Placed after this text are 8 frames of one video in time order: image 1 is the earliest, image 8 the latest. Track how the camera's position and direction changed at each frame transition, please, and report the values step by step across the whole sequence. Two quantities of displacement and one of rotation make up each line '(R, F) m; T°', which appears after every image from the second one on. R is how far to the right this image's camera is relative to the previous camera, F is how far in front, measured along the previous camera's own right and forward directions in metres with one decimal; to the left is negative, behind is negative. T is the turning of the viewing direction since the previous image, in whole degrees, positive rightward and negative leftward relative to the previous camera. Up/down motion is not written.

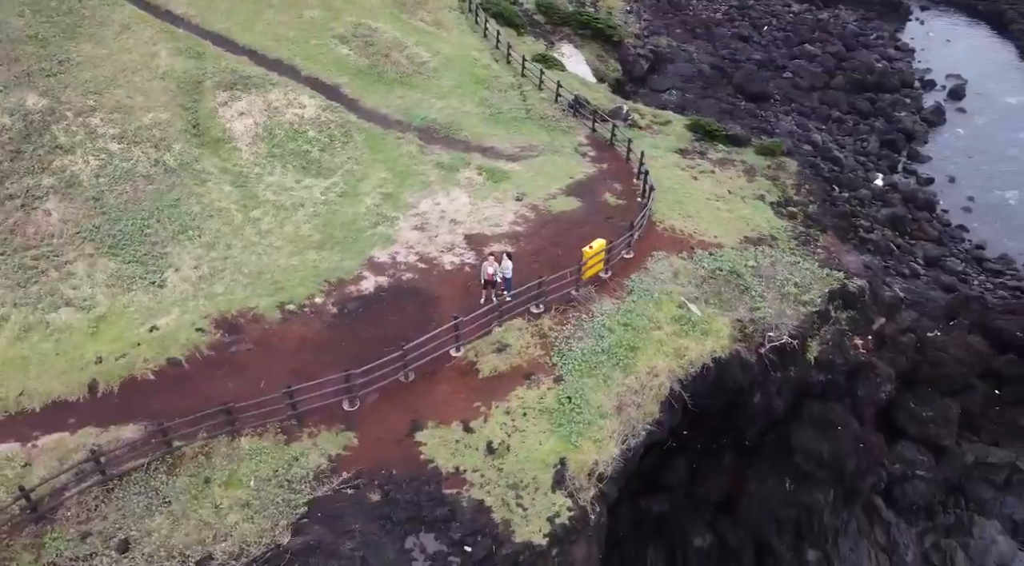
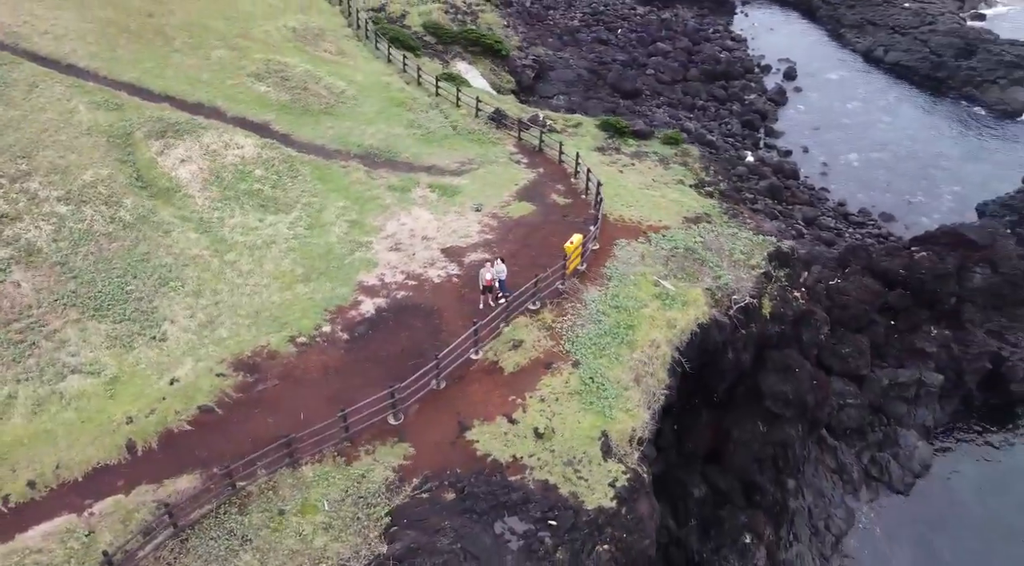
(-3.6, -1.1) m; +11°
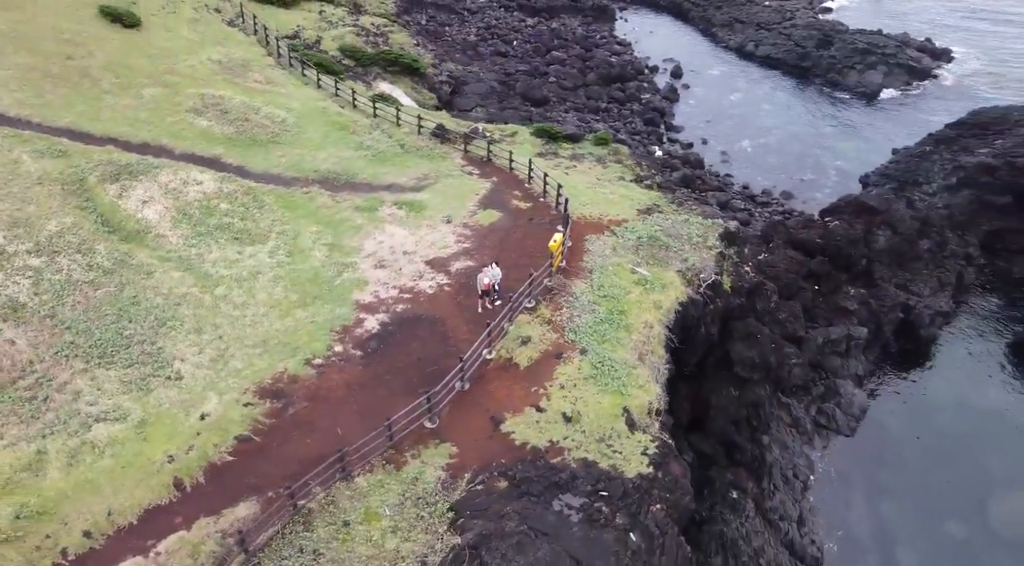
(-3.0, -1.0) m; +8°
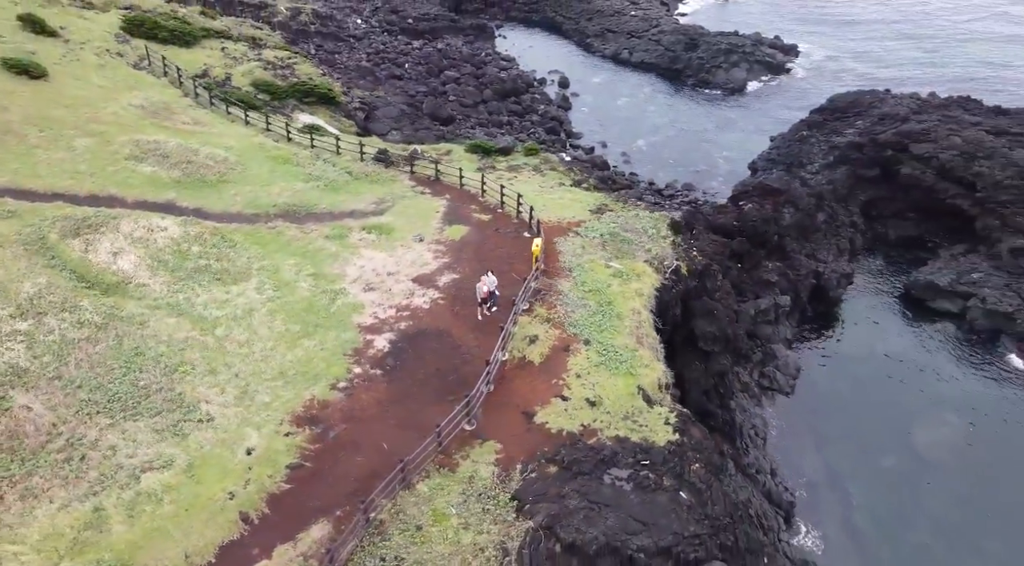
(-3.5, -1.1) m; +9°
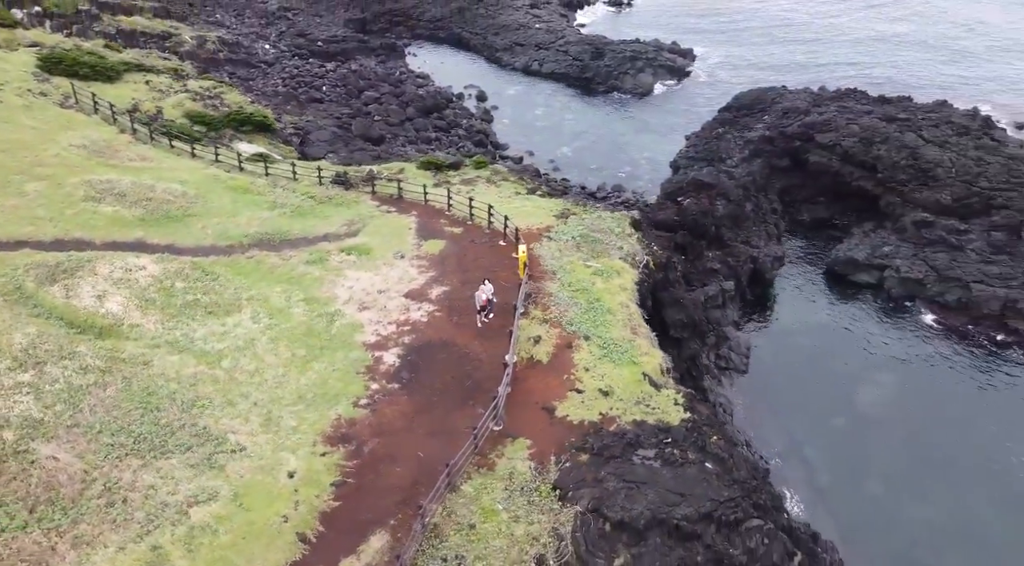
(-2.8, -0.9) m; +7°
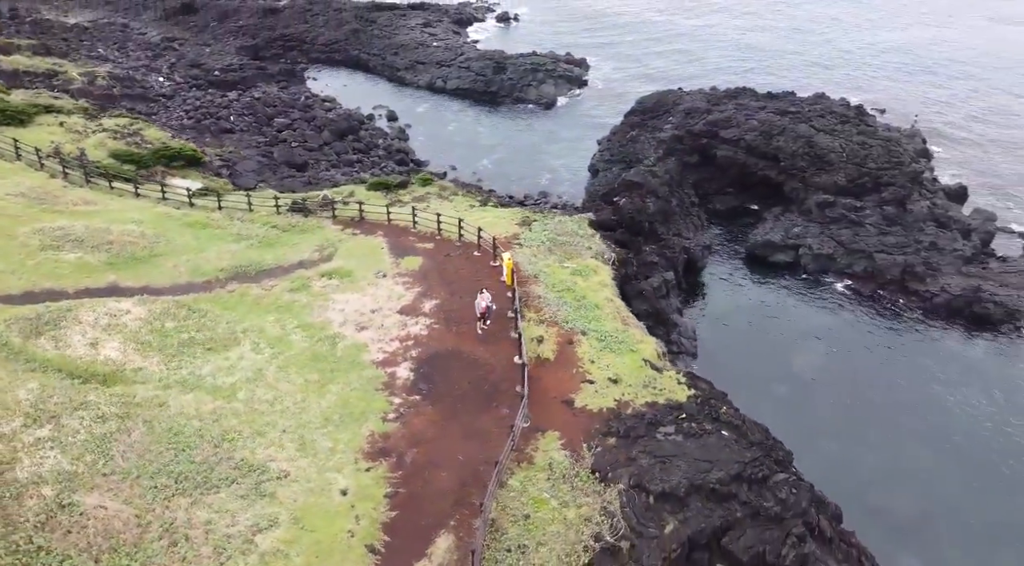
(-3.4, -1.0) m; +8°
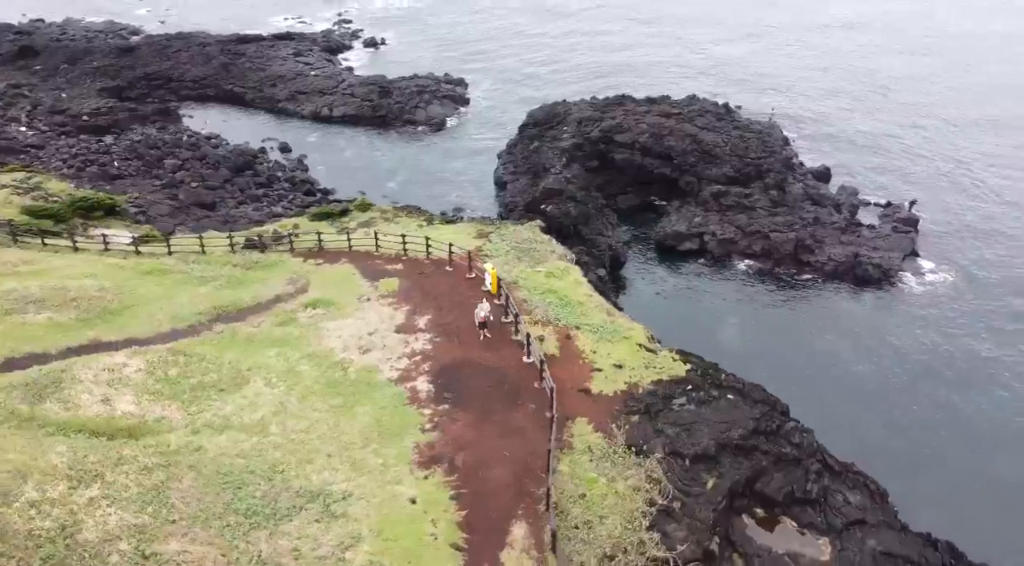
(-4.4, -1.2) m; +10°
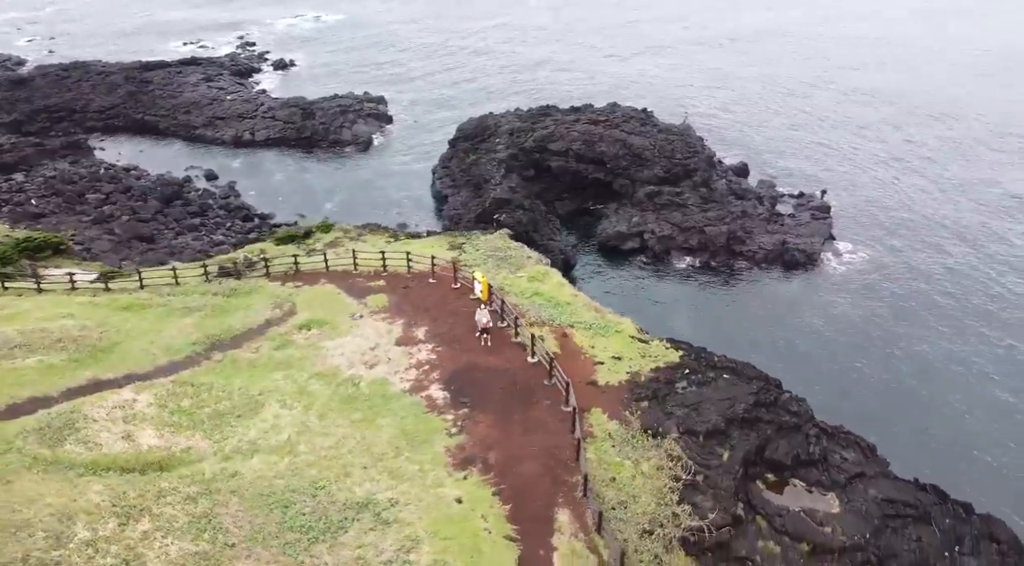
(-3.2, -1.0) m; +7°
